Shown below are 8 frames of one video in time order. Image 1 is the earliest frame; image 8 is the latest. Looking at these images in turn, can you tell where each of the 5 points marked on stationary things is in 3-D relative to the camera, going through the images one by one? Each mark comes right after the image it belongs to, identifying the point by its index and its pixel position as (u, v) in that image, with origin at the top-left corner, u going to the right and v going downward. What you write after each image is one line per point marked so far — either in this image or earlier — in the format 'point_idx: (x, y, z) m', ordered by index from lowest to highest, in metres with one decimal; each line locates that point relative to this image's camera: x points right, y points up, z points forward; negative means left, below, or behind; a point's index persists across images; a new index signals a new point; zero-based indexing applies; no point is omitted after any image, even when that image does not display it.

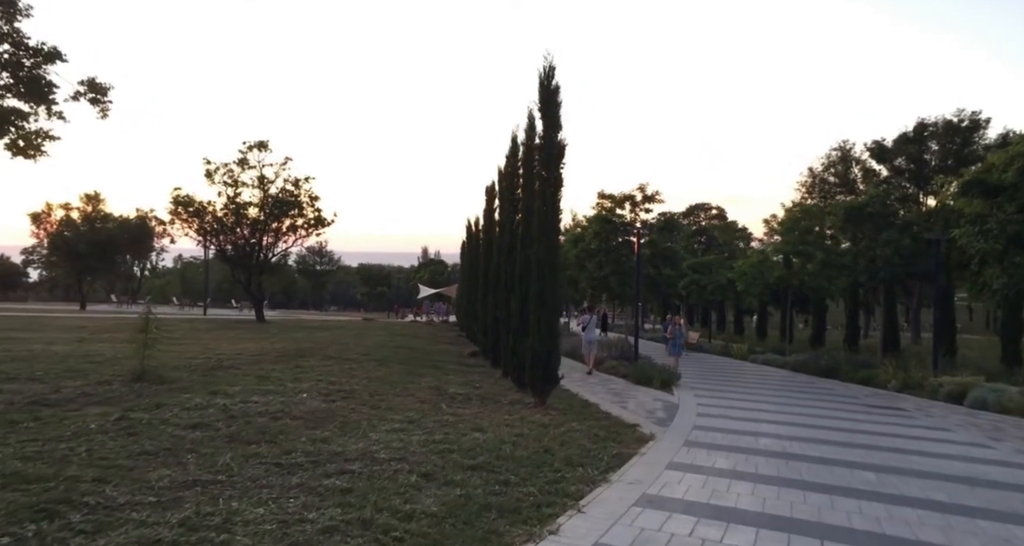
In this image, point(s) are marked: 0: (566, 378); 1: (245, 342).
0: (+1.3, -2.6, +15.9) m
1: (-7.2, -1.9, +17.5) m
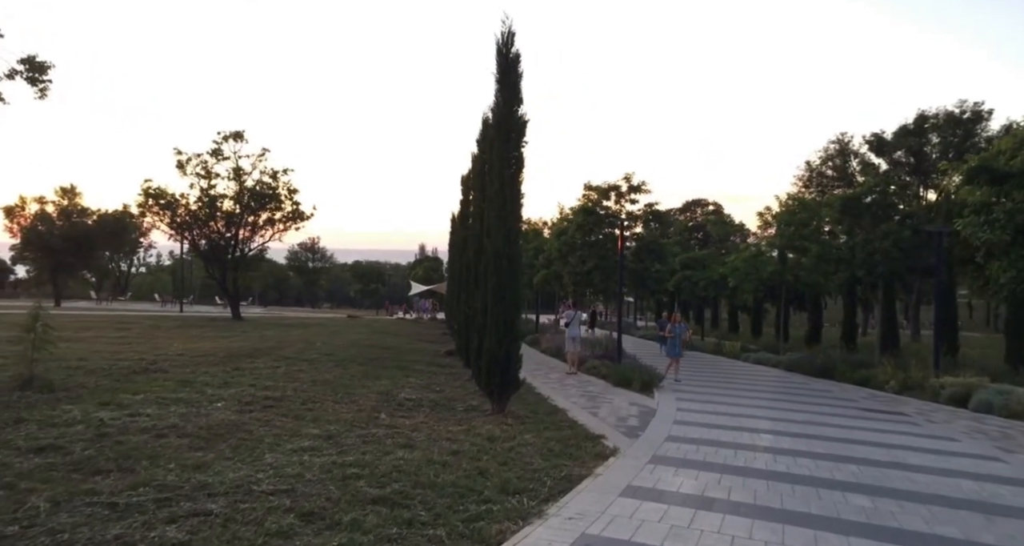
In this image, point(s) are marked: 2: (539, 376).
0: (+0.7, -2.5, +14.9) m
1: (-7.9, -1.7, +16.4) m
2: (+0.7, -2.5, +15.8) m
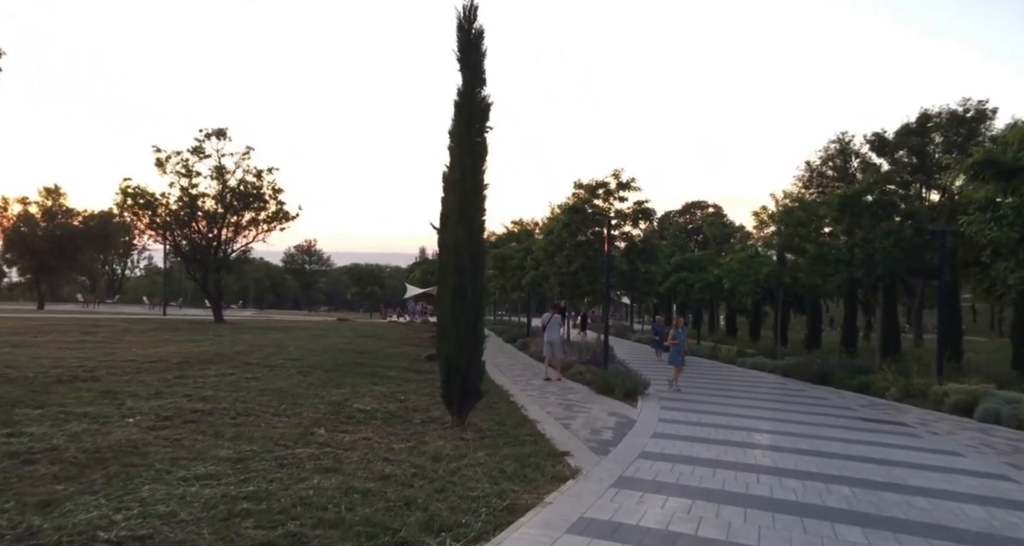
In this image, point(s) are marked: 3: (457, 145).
0: (+0.2, -2.5, +14.1) m
1: (-8.3, -1.7, +15.6) m
2: (+0.2, -2.6, +15.0) m
3: (-0.7, +1.7, +8.4) m
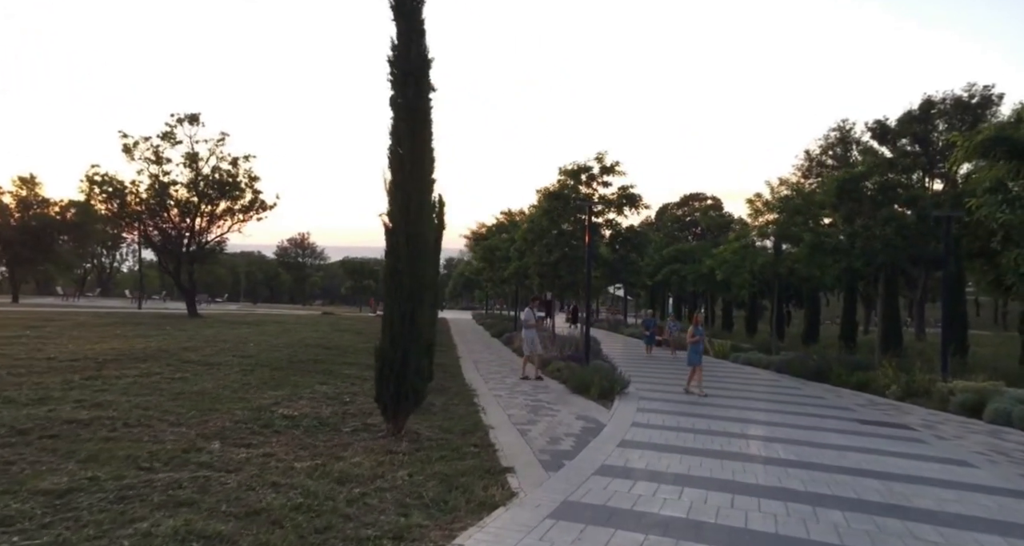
0: (-0.4, -2.3, +13.0) m
1: (-9.0, -1.5, +14.6) m
2: (-0.4, -2.3, +13.9) m
3: (-1.3, +1.8, +7.3) m
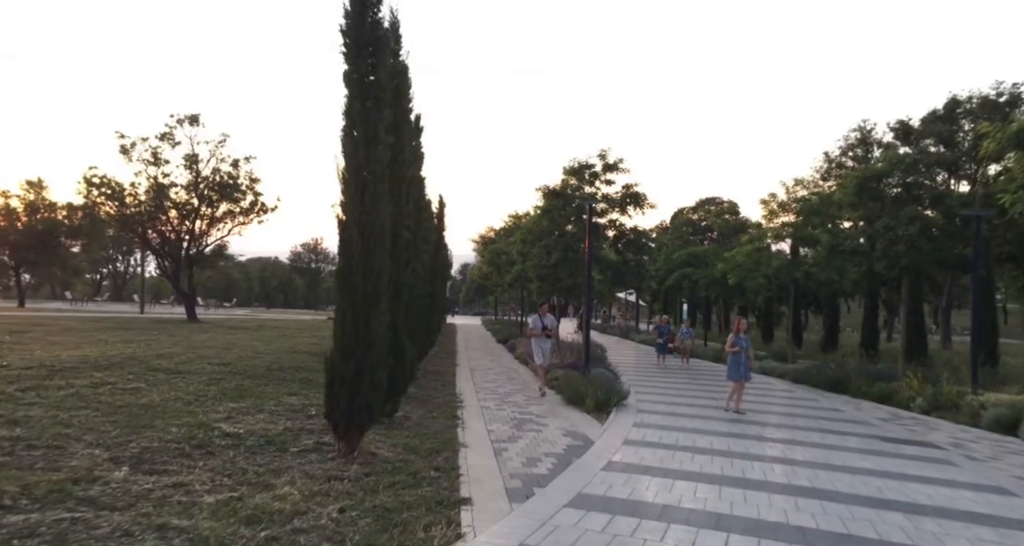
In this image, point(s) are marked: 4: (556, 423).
0: (-0.6, -2.3, +12.1) m
1: (-9.1, -1.6, +13.9) m
2: (-0.6, -2.4, +13.1) m
3: (-1.7, +1.8, +6.5) m
4: (+0.7, -2.2, +9.3) m
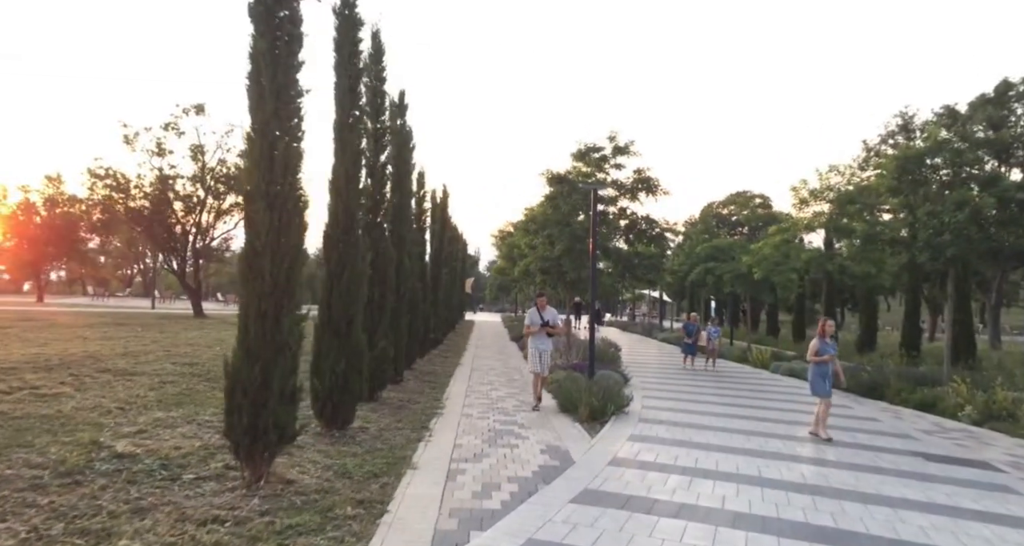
0: (-0.8, -2.2, +10.9) m
1: (-9.2, -1.4, +13.1) m
2: (-0.7, -2.2, +11.9) m
3: (-2.1, +2.0, +5.3) m
4: (+0.4, -2.0, +8.1) m
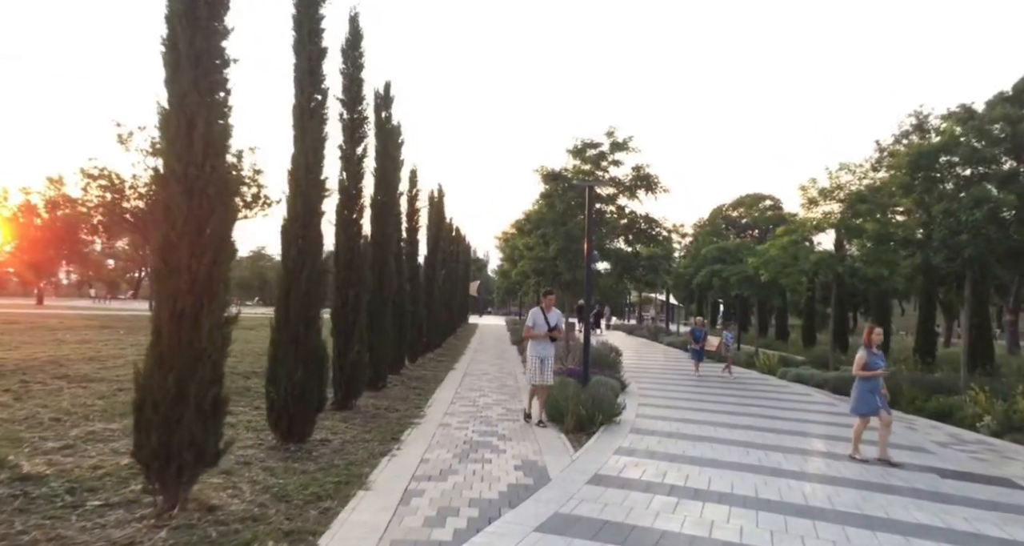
0: (-1.0, -2.2, +10.3) m
1: (-9.3, -1.4, +12.6) m
2: (-0.9, -2.2, +11.2) m
3: (-2.4, +2.0, +4.7) m
4: (+0.1, -2.0, +7.4) m
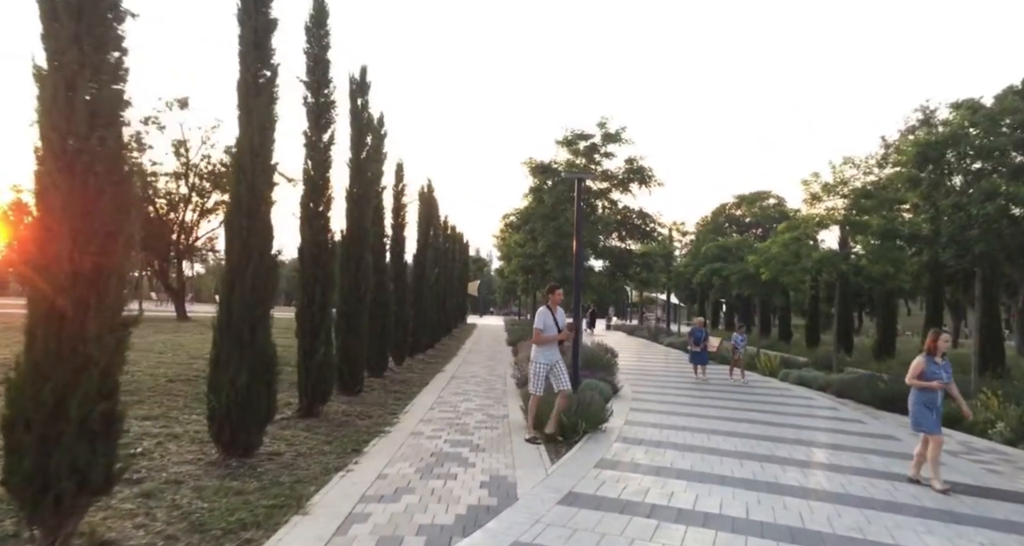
0: (-1.3, -2.1, +9.6) m
1: (-9.6, -1.4, +12.1) m
2: (-1.2, -2.2, +10.6) m
3: (-2.7, +2.0, +4.1) m
4: (-0.2, -2.0, +6.8) m
